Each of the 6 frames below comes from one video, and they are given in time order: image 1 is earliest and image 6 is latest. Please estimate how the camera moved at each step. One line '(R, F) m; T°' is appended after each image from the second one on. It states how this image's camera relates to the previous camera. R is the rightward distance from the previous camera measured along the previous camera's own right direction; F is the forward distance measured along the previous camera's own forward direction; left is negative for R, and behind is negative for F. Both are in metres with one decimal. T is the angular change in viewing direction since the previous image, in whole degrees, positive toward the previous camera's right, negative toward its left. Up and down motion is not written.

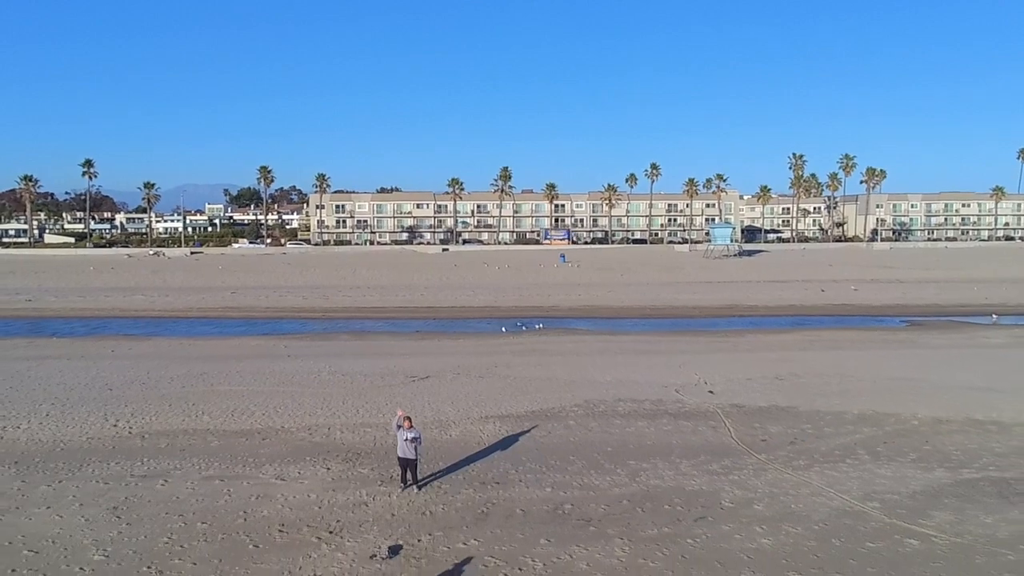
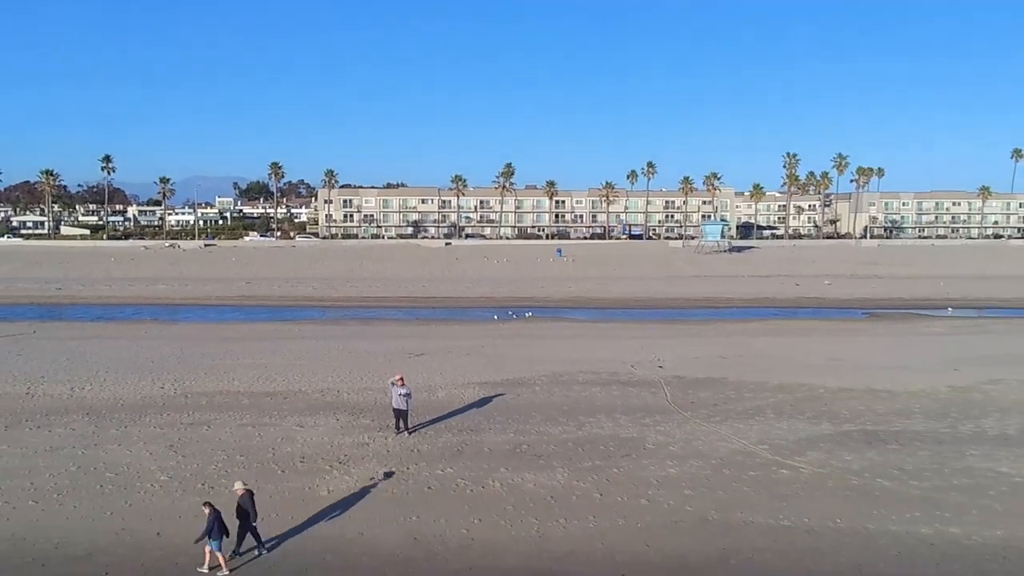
(+0.7, -2.8) m; -1°
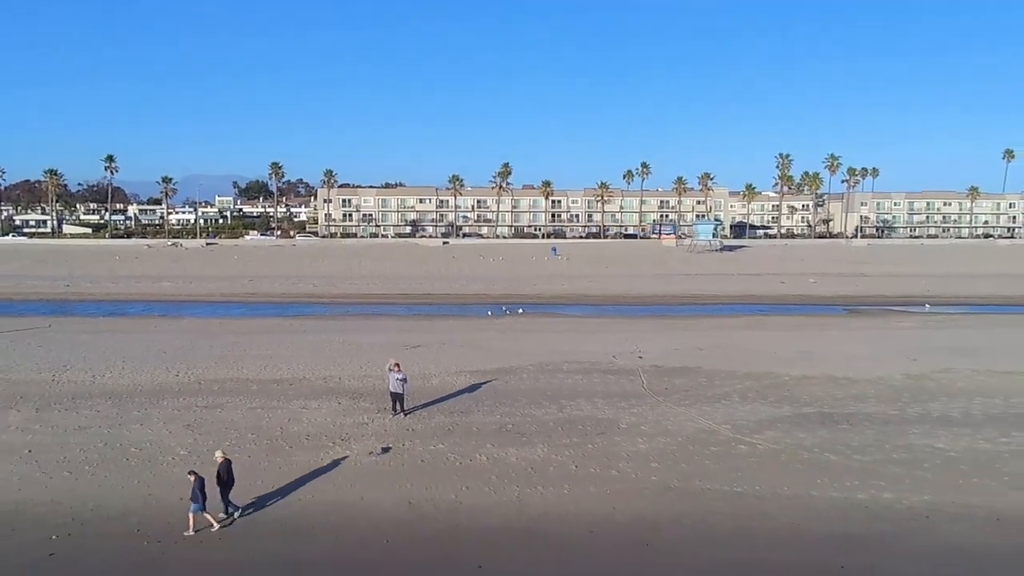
(+0.3, -1.3) m; 0°
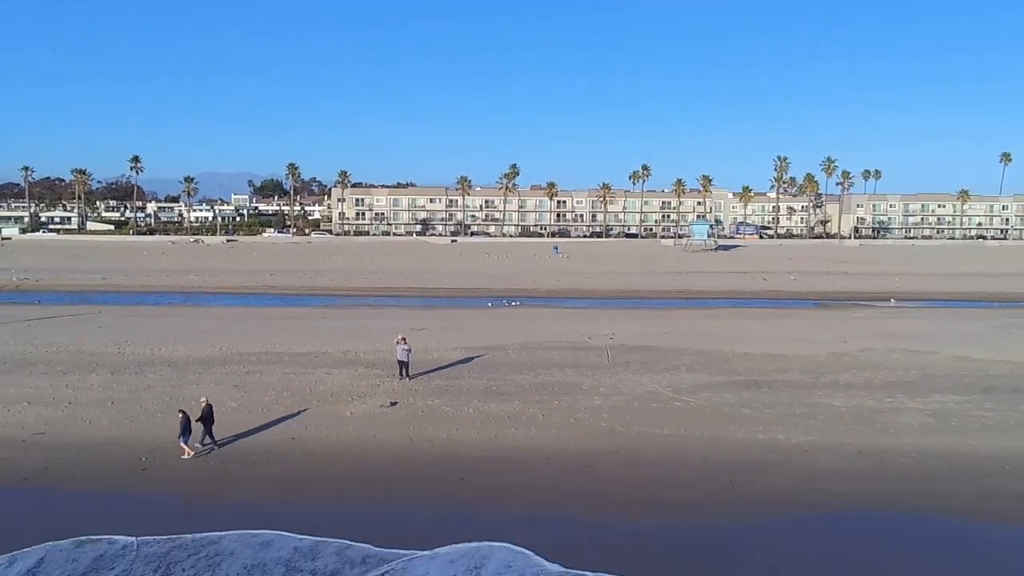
(+0.7, -3.4) m; -1°
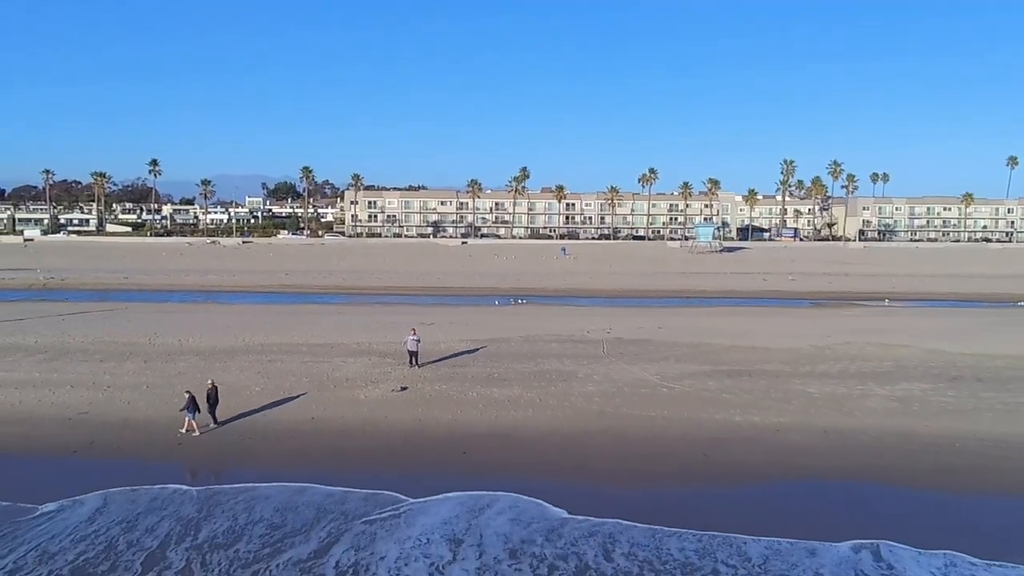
(+0.3, -1.5) m; -1°
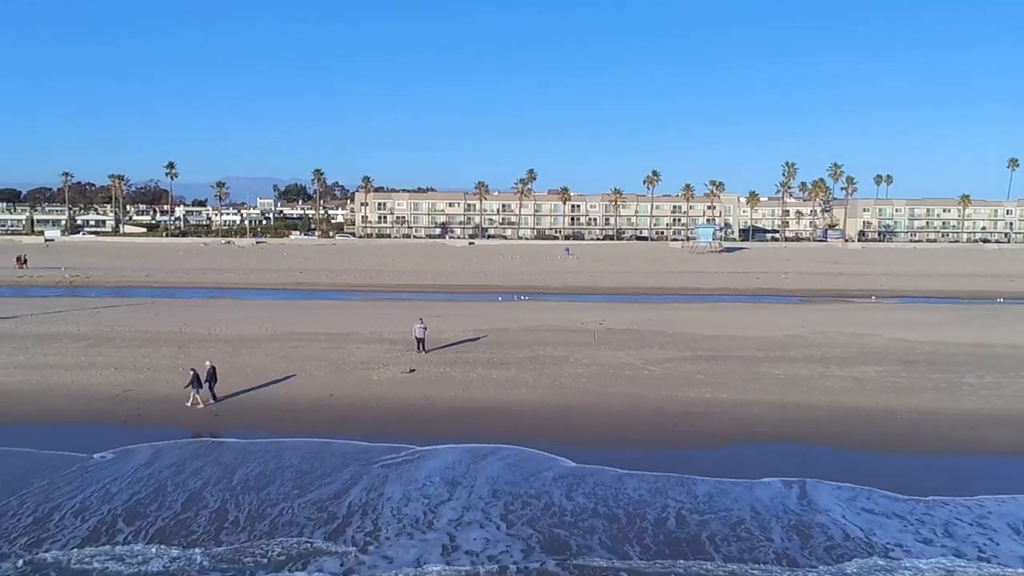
(+0.3, -2.1) m; -1°
